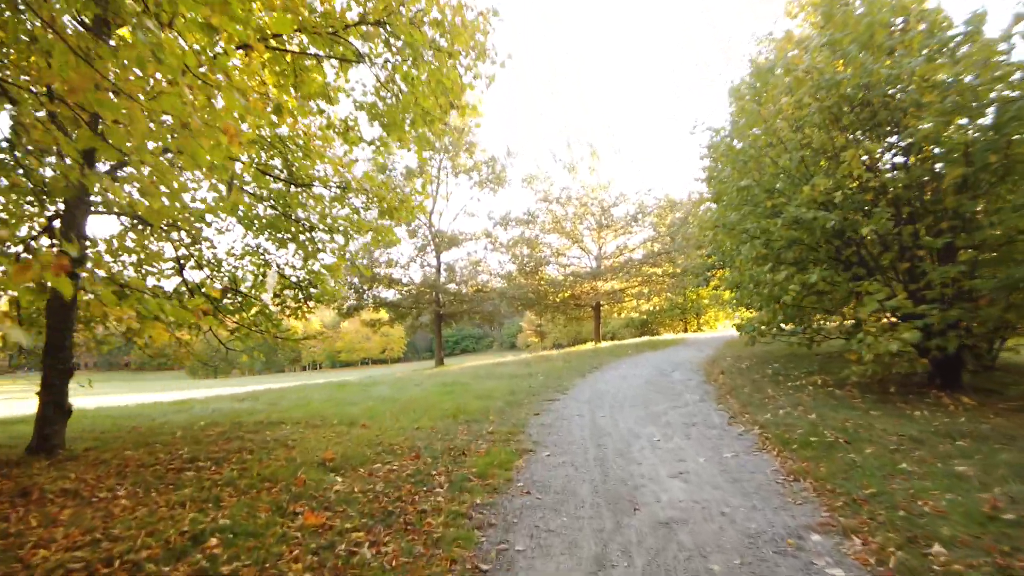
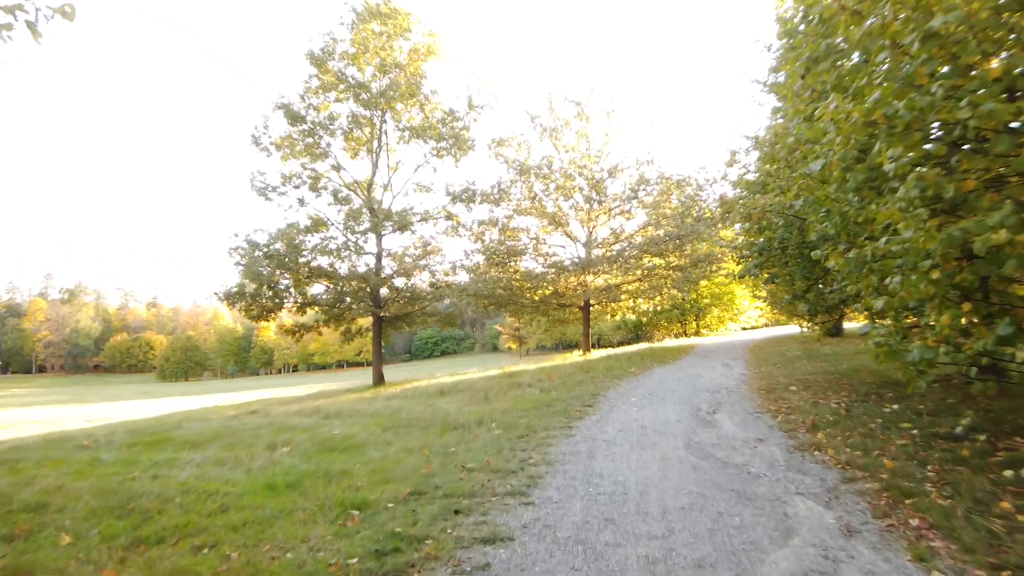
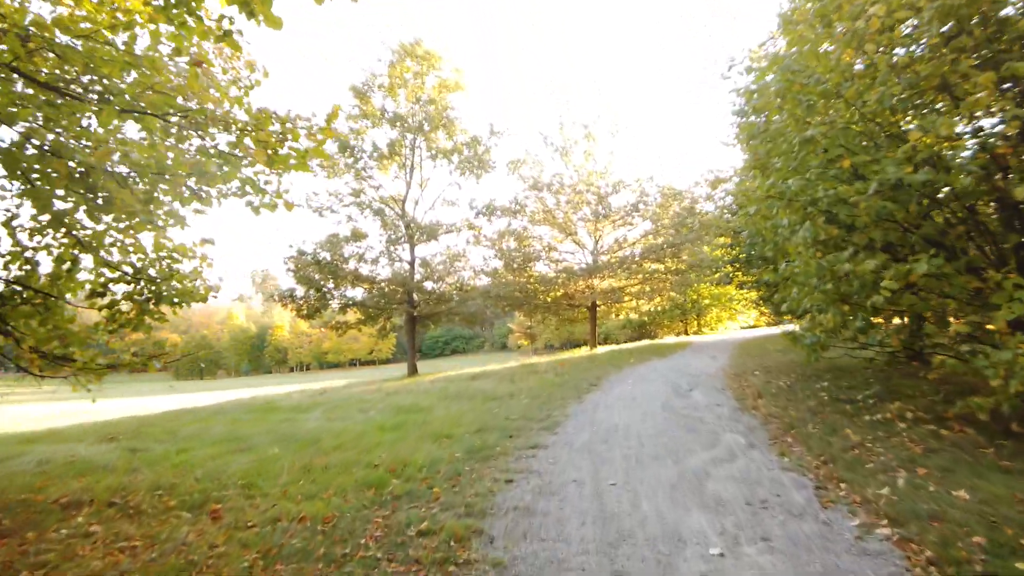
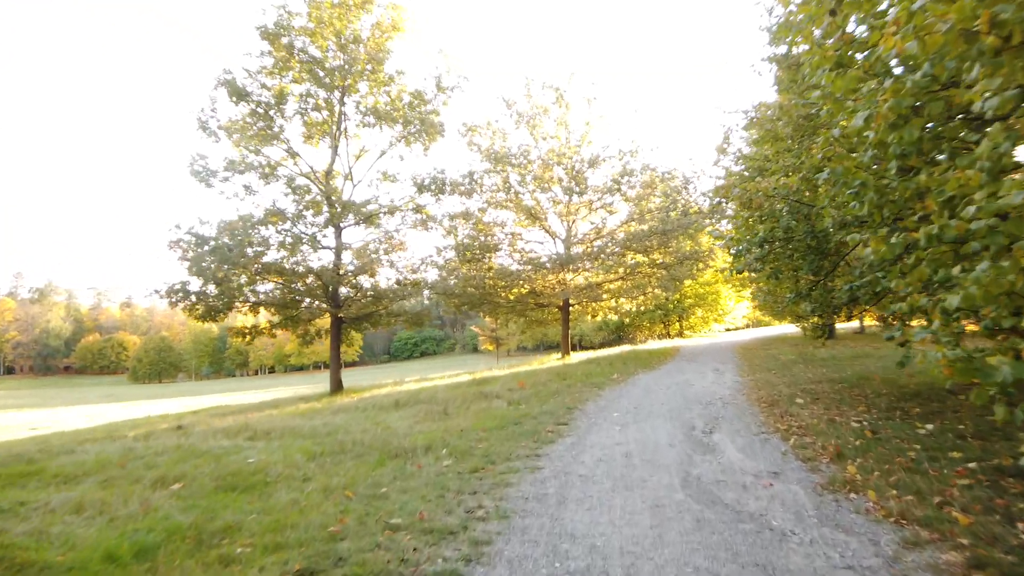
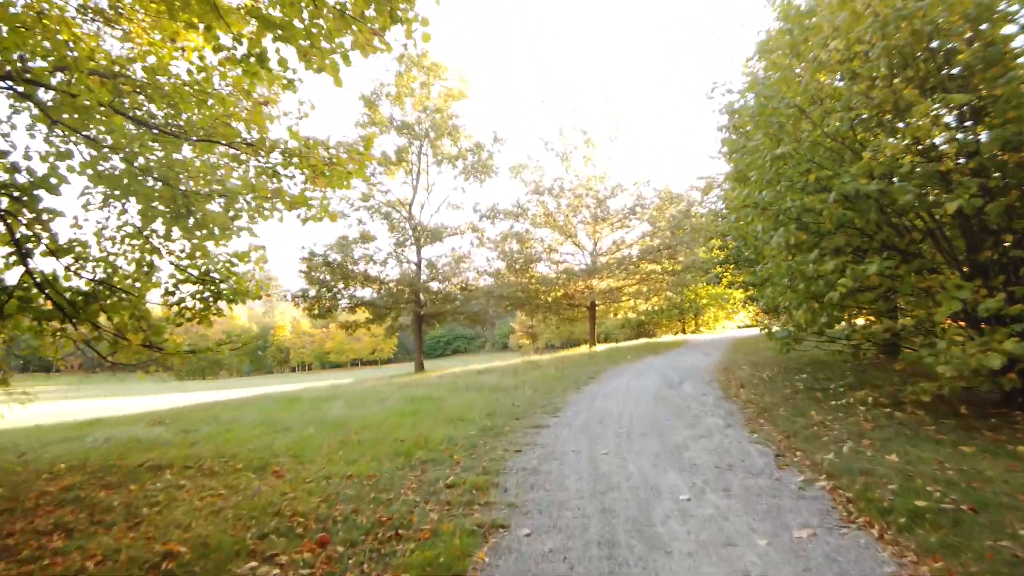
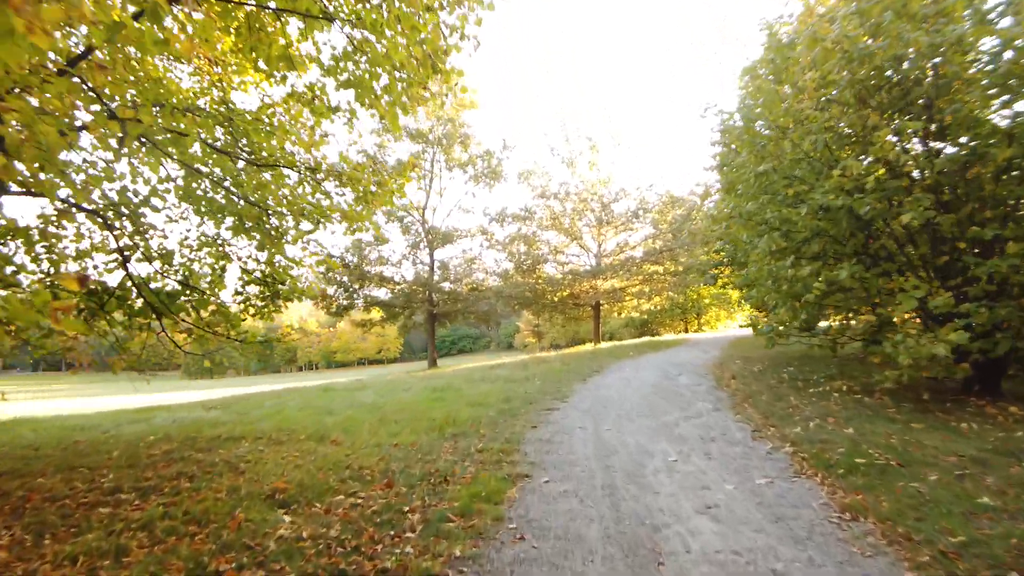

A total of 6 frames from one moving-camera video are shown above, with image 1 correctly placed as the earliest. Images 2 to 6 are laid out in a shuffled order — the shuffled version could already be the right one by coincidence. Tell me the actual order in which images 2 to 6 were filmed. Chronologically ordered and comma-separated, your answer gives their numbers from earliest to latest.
6, 5, 3, 2, 4
